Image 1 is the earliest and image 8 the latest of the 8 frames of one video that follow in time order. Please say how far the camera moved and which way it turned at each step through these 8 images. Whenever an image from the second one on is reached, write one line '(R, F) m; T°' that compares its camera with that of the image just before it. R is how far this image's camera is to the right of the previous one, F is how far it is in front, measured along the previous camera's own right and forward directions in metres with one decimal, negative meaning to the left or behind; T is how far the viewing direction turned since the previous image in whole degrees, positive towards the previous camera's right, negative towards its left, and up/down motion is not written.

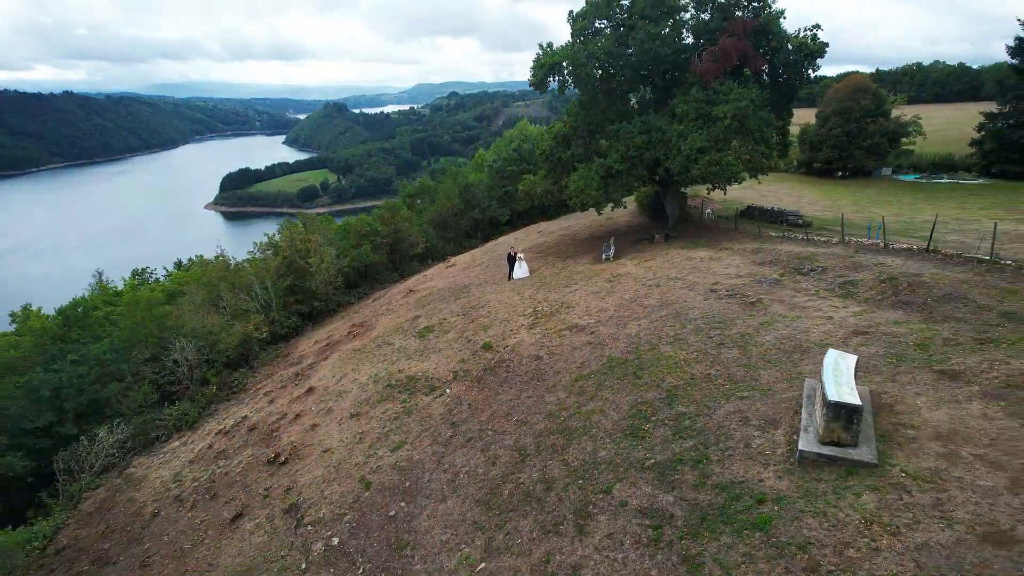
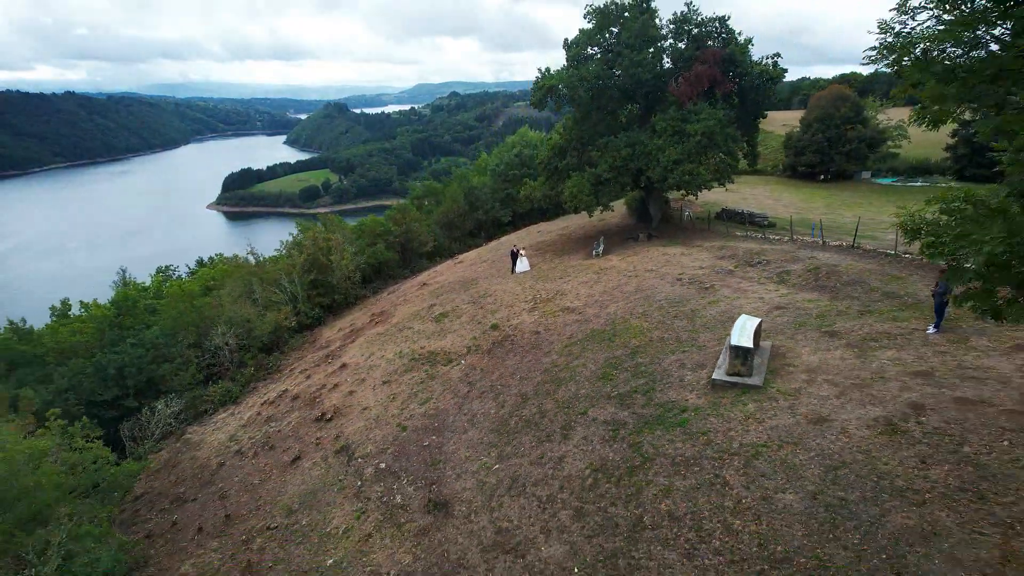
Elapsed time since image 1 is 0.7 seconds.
(-0.1, -2.7) m; 0°
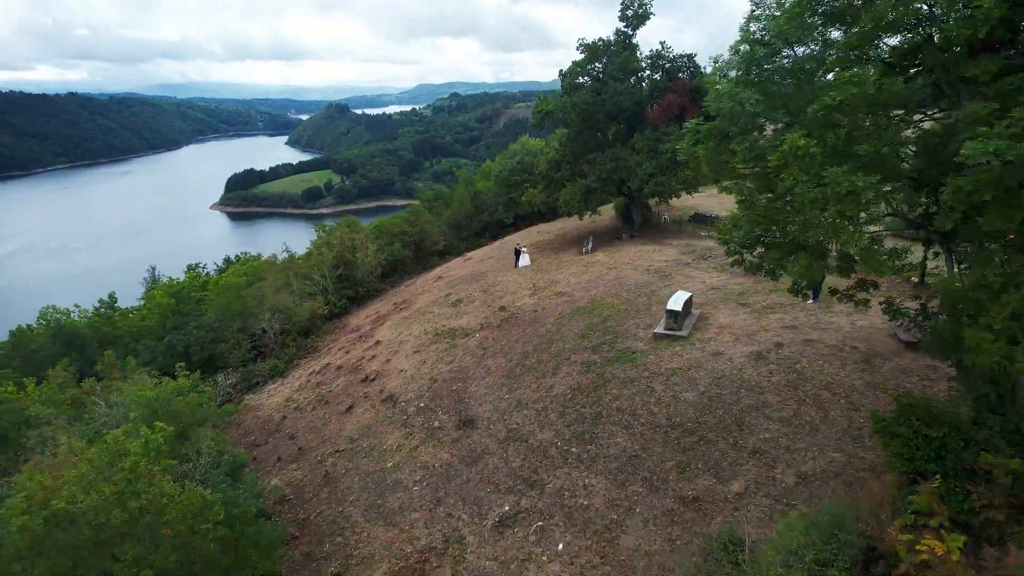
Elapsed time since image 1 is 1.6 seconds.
(-0.1, -3.8) m; 0°
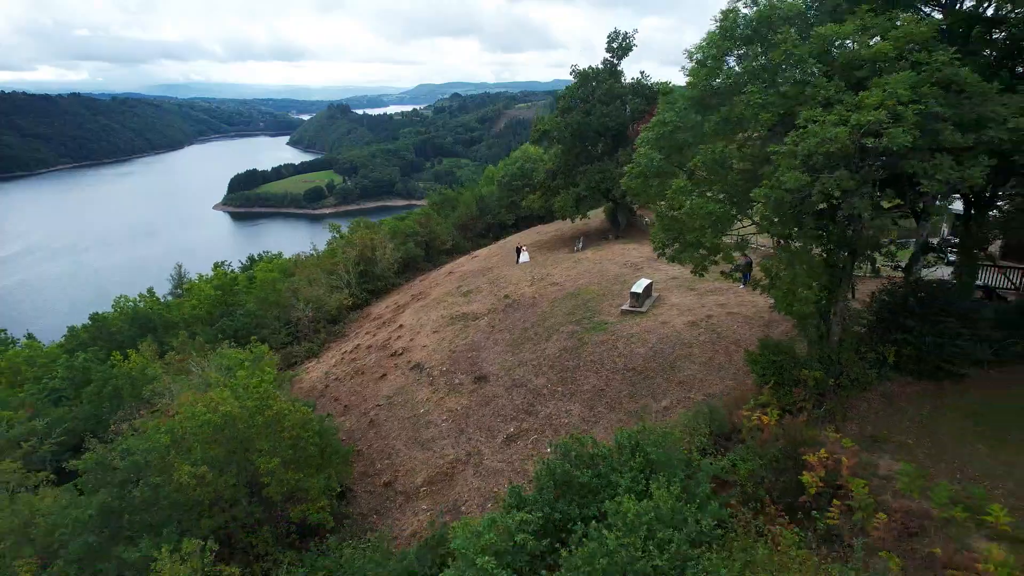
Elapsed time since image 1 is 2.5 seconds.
(-0.1, -4.0) m; 0°
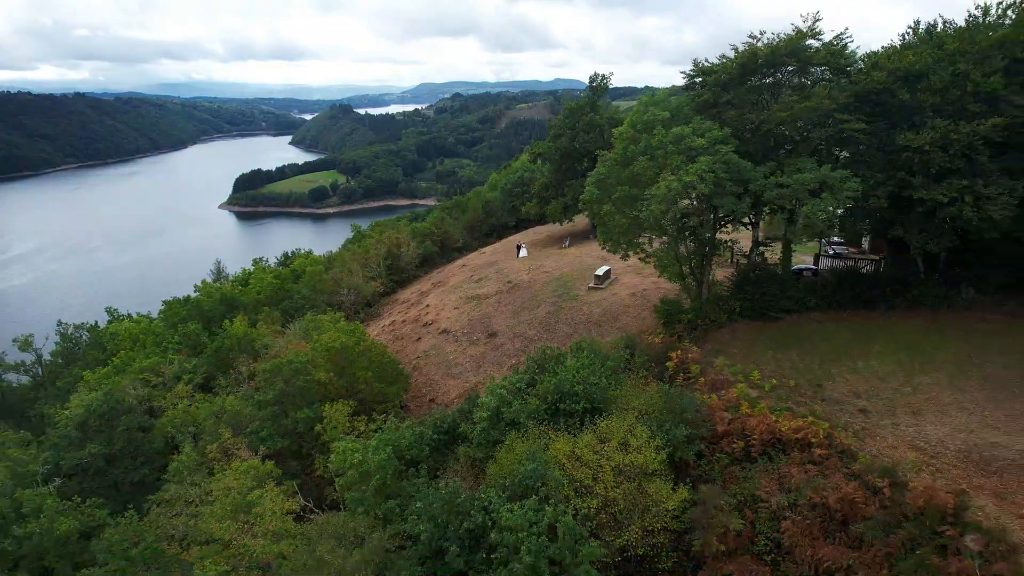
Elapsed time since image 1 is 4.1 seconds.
(0.0, -7.3) m; 0°
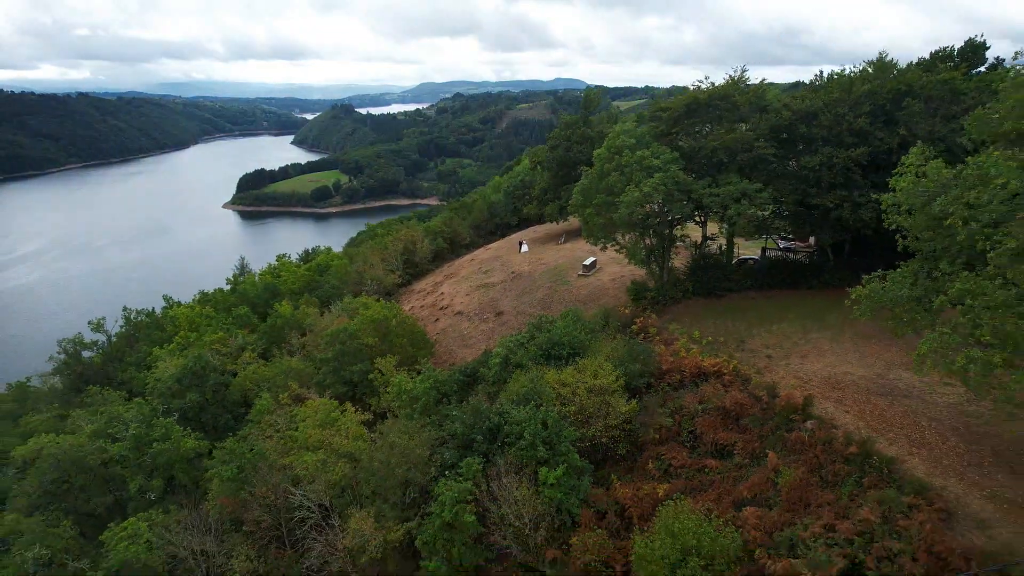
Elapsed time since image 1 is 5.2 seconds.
(-0.2, -5.2) m; 0°
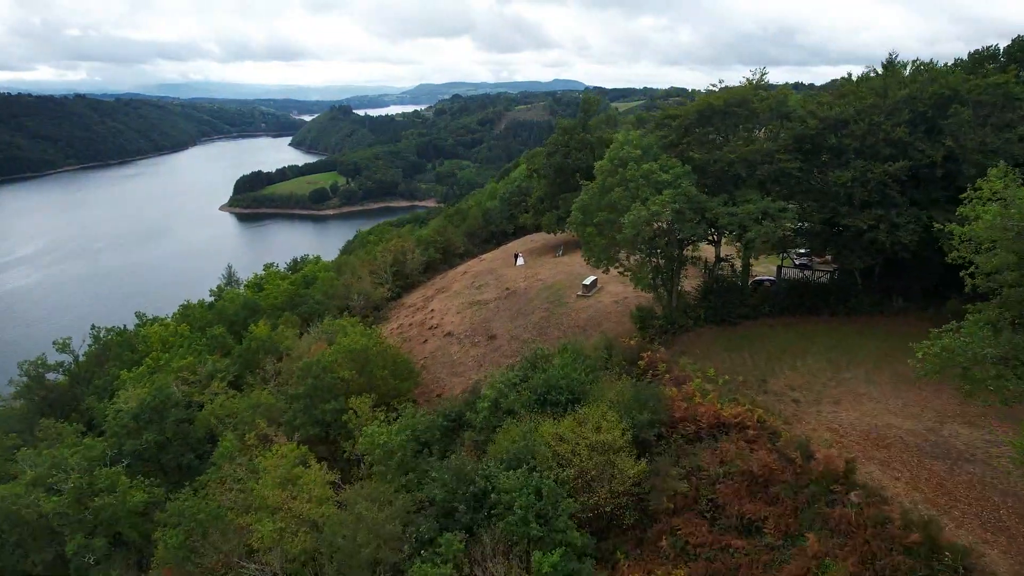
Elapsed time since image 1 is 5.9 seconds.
(+0.3, +2.3) m; 0°
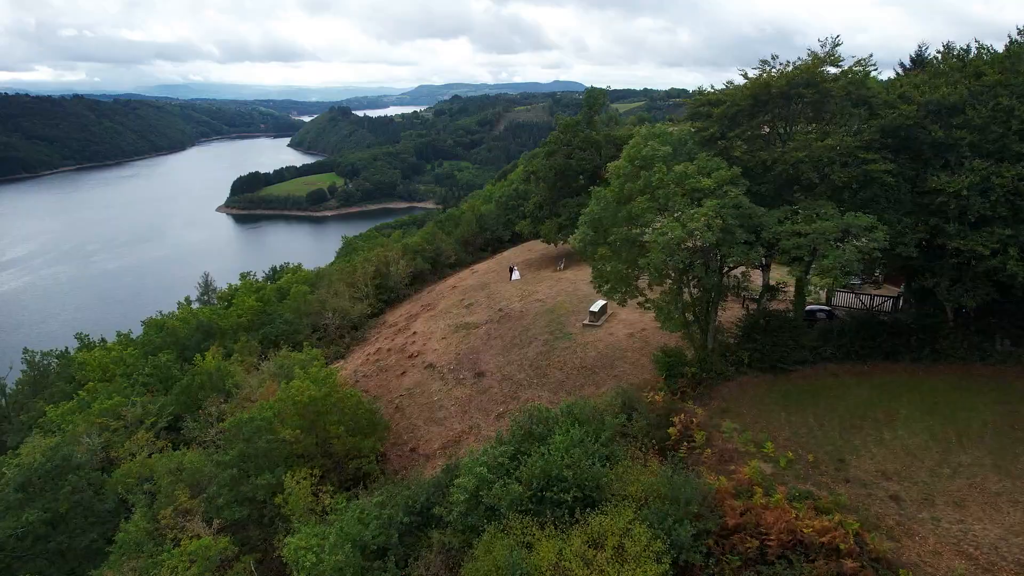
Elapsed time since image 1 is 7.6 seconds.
(+0.3, +4.6) m; 0°
